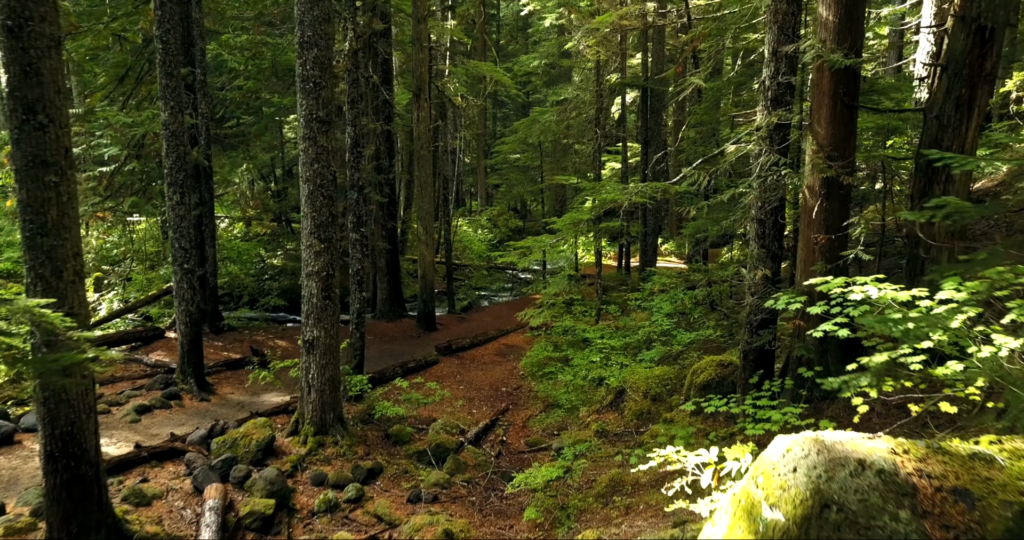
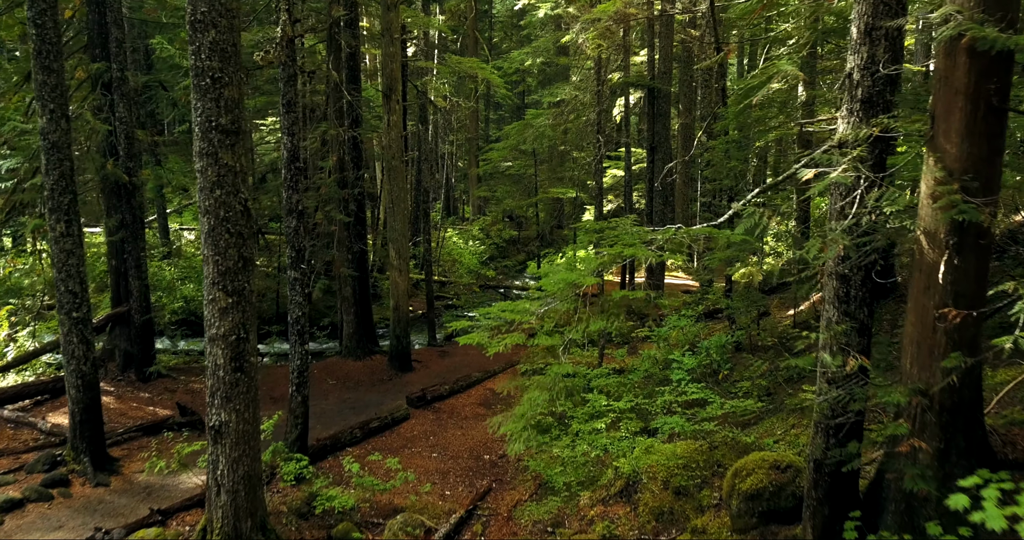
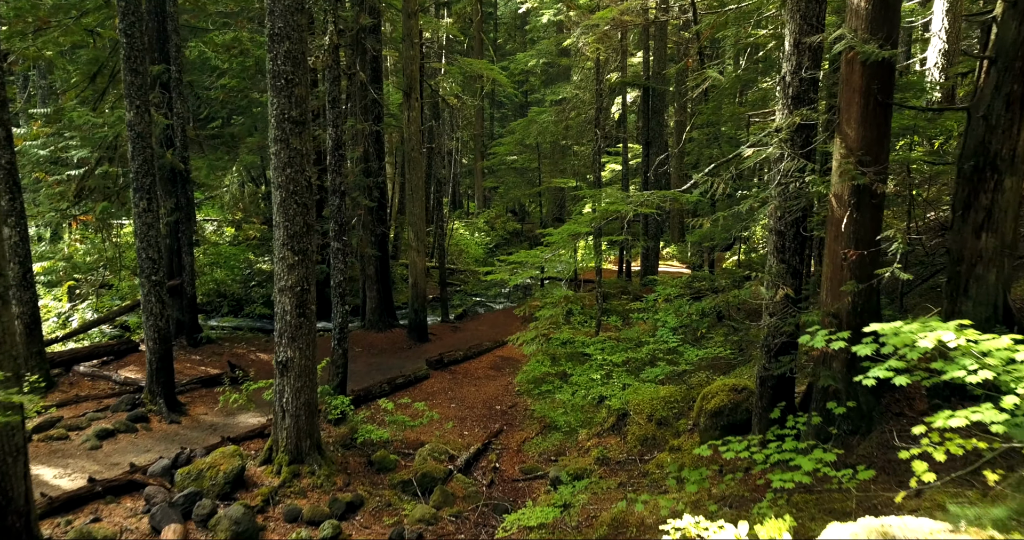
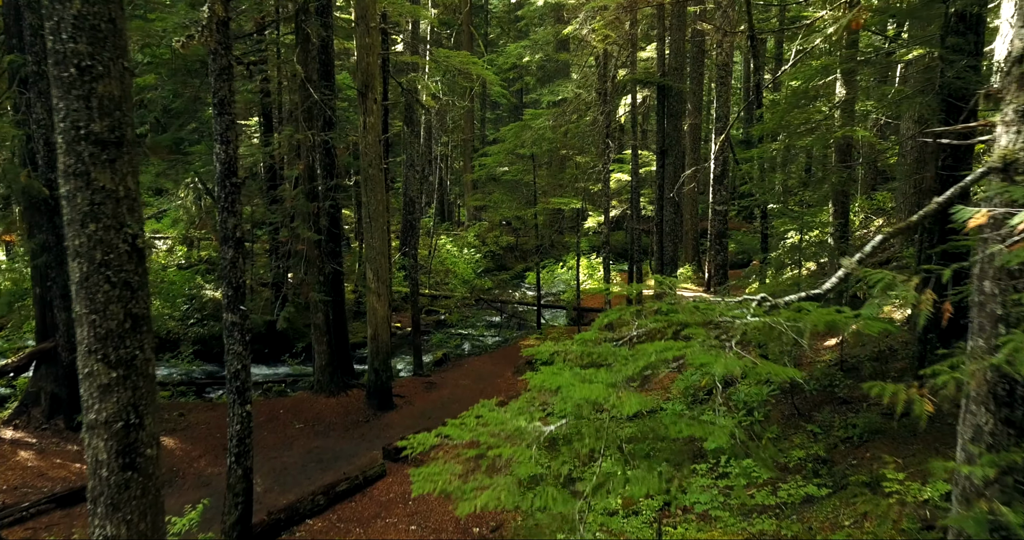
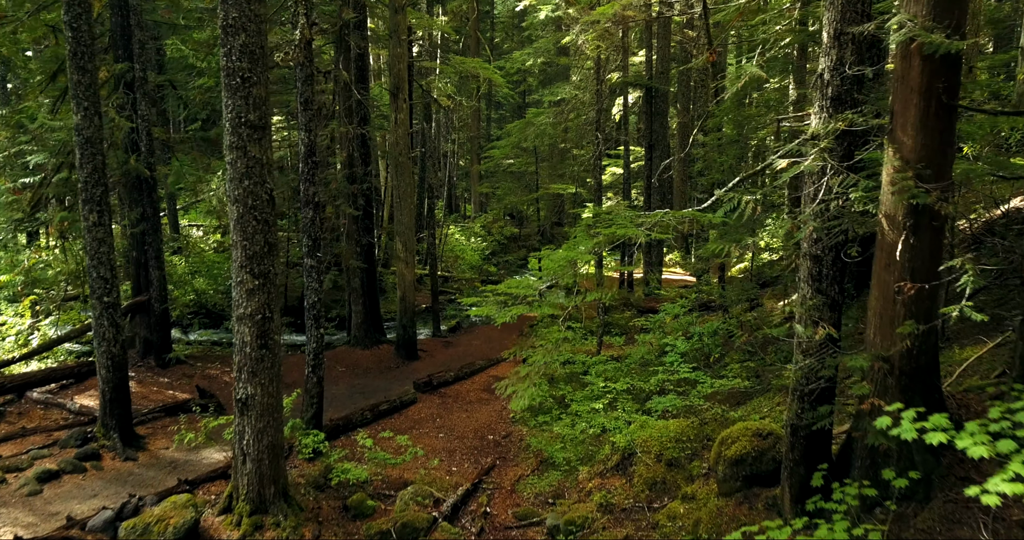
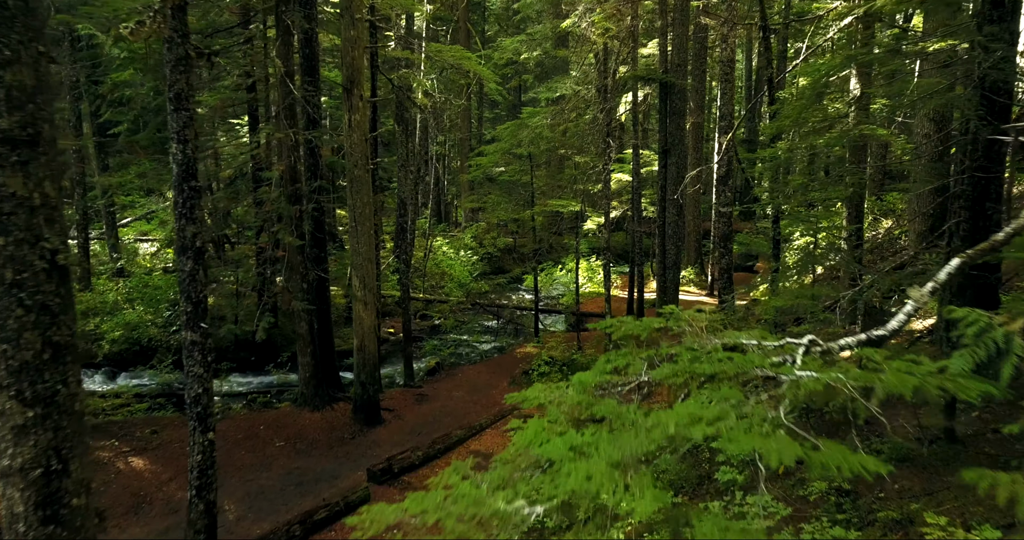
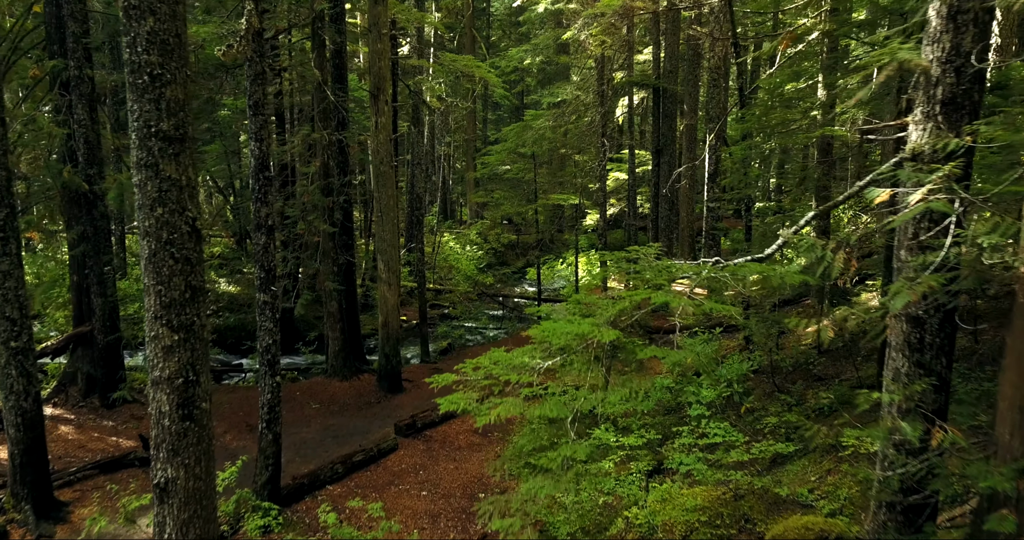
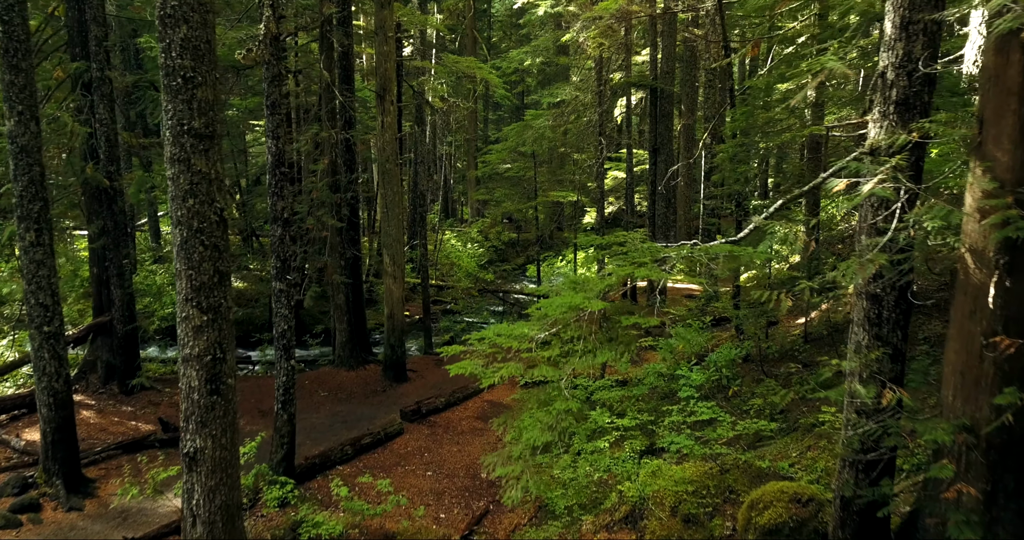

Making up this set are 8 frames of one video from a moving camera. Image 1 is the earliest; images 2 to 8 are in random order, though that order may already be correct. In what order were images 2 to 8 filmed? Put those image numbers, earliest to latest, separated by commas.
3, 5, 2, 8, 7, 4, 6
